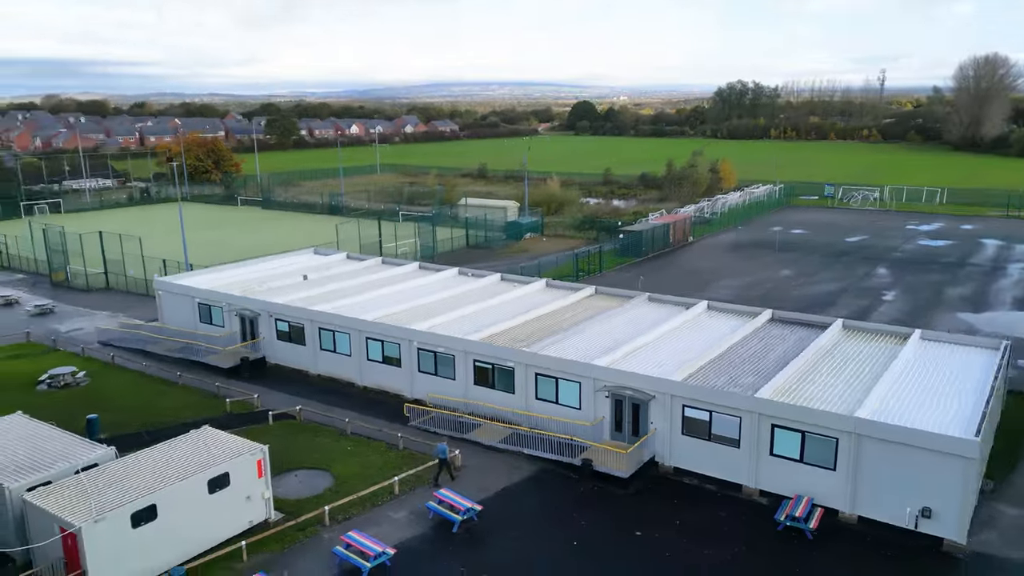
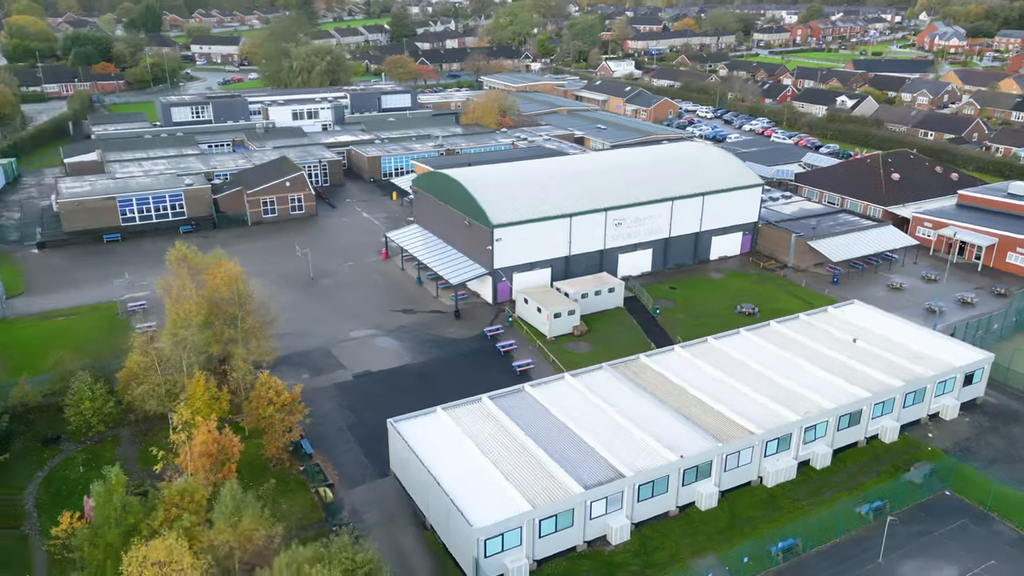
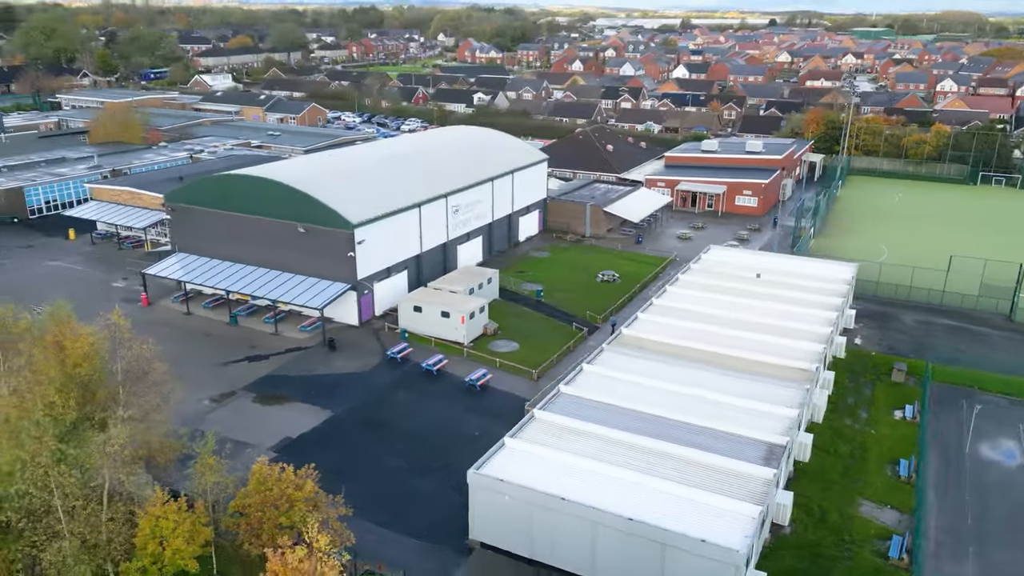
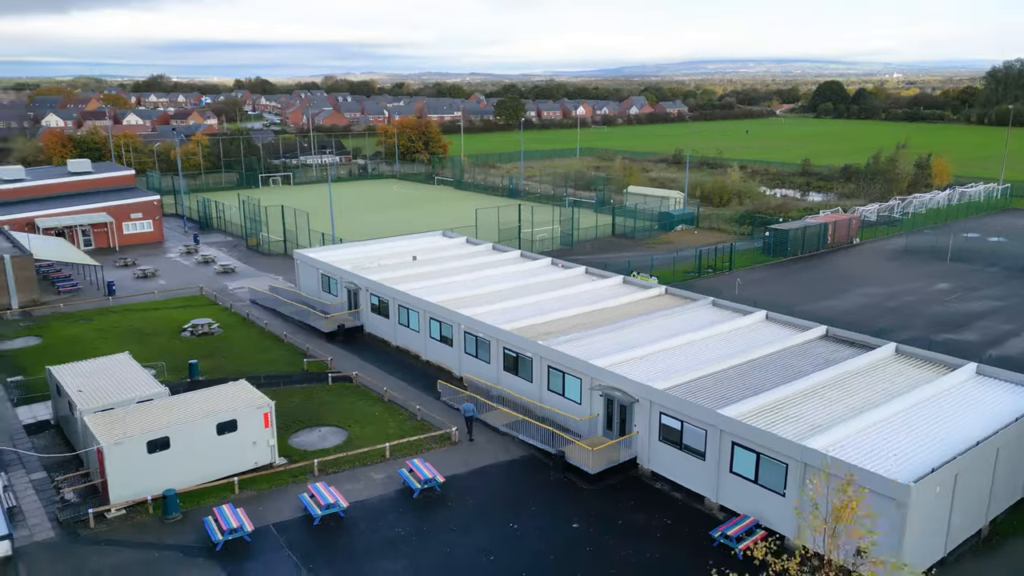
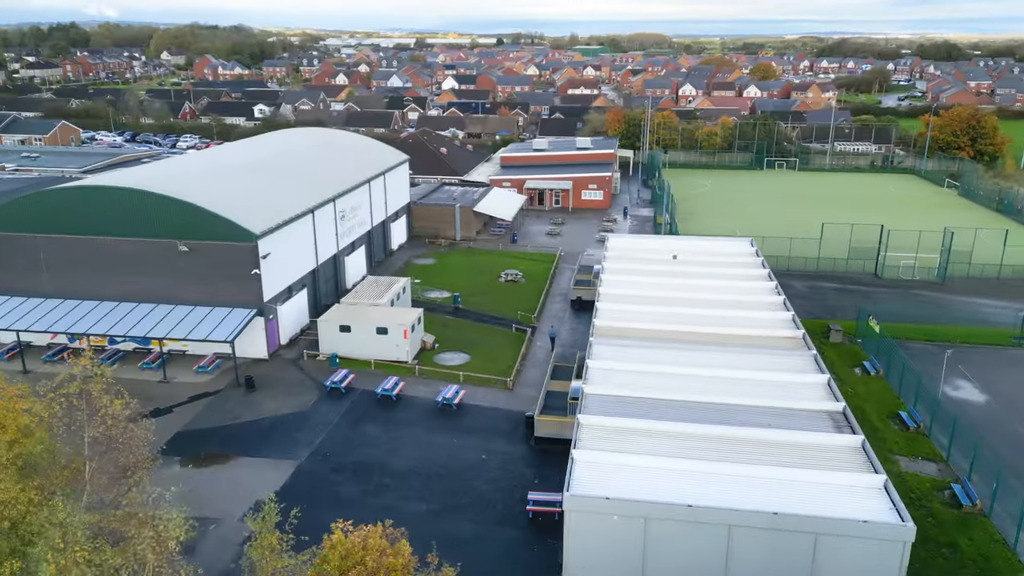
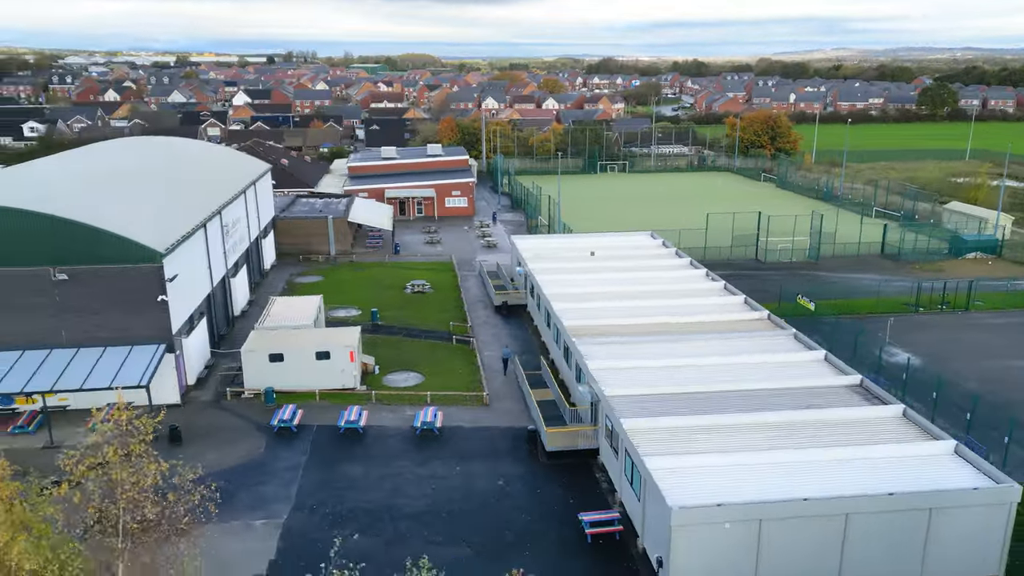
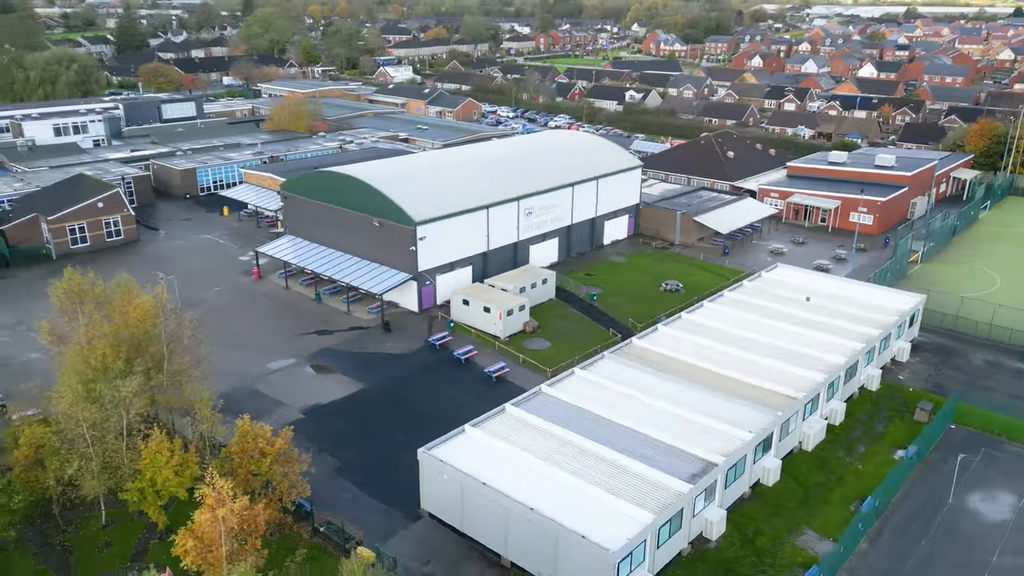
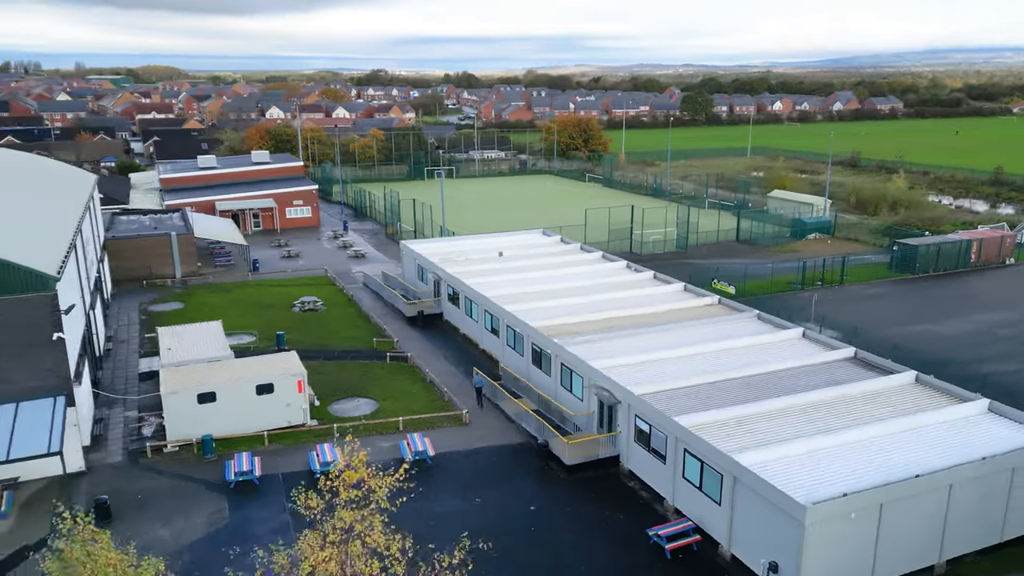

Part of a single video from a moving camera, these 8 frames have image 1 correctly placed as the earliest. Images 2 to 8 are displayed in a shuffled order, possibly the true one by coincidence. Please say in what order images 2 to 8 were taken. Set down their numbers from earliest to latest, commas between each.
4, 8, 6, 5, 3, 7, 2
